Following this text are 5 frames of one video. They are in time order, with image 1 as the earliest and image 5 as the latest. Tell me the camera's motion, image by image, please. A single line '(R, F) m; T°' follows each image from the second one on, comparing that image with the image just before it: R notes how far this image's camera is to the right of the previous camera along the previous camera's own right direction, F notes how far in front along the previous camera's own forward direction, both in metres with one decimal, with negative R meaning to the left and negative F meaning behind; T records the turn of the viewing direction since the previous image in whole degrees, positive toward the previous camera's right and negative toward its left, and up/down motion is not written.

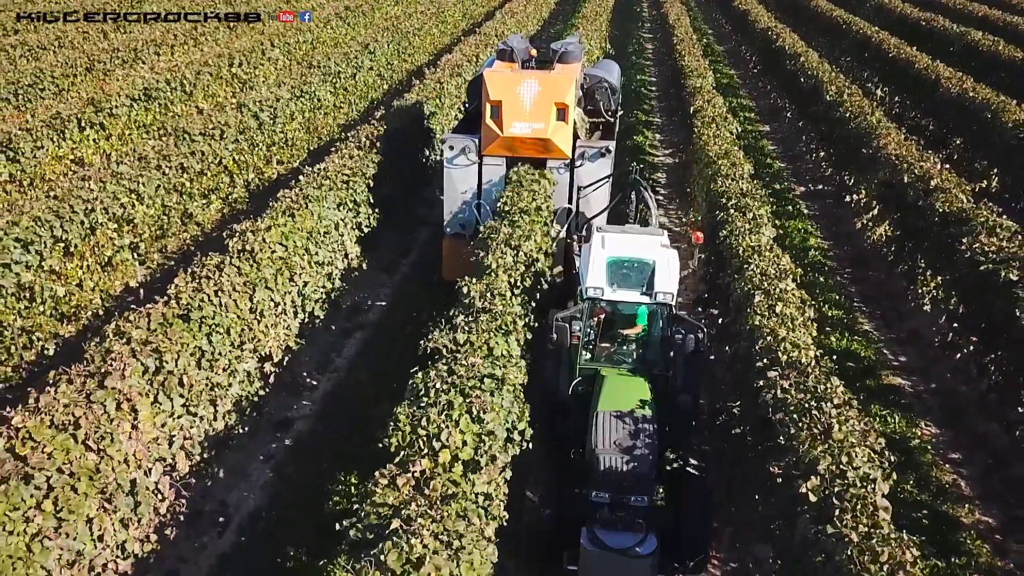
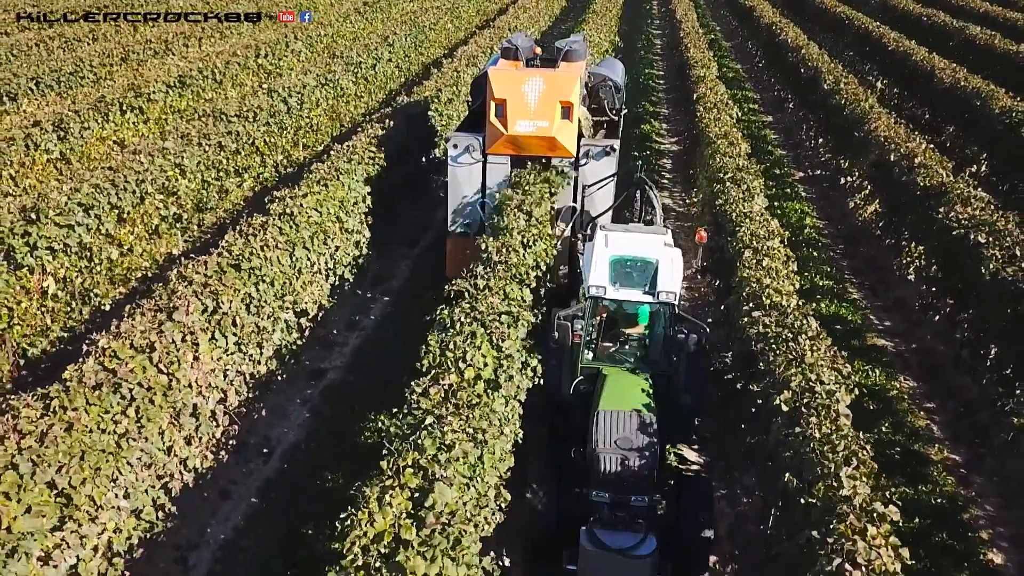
(-0.1, -1.0) m; -1°
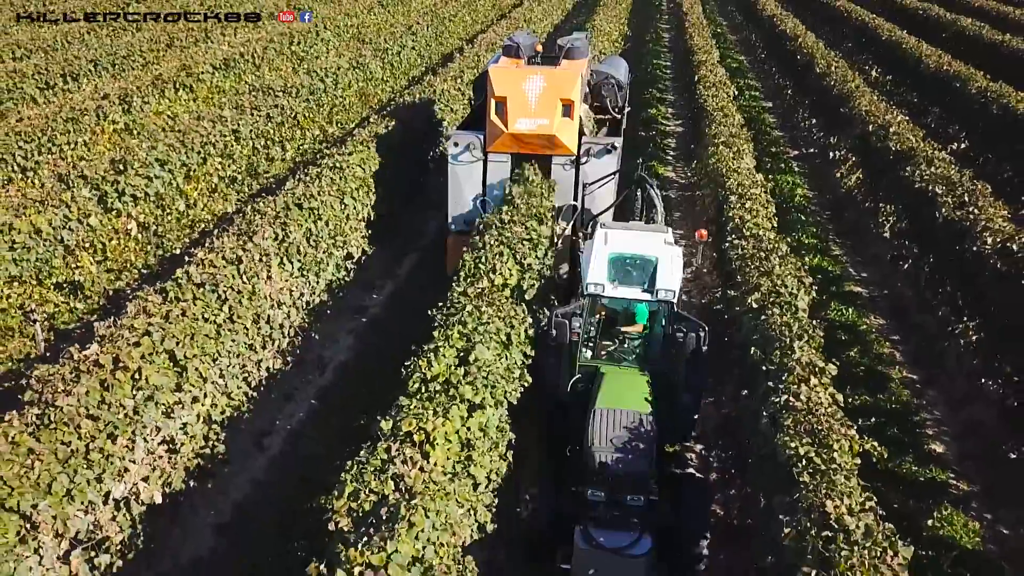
(-0.1, -1.6) m; -1°
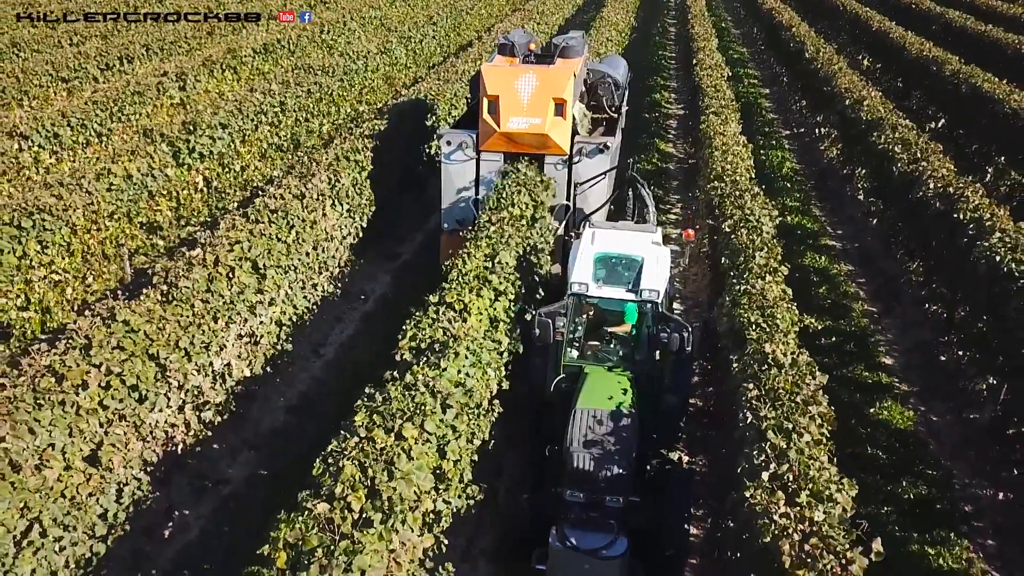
(-0.1, -1.8) m; -1°
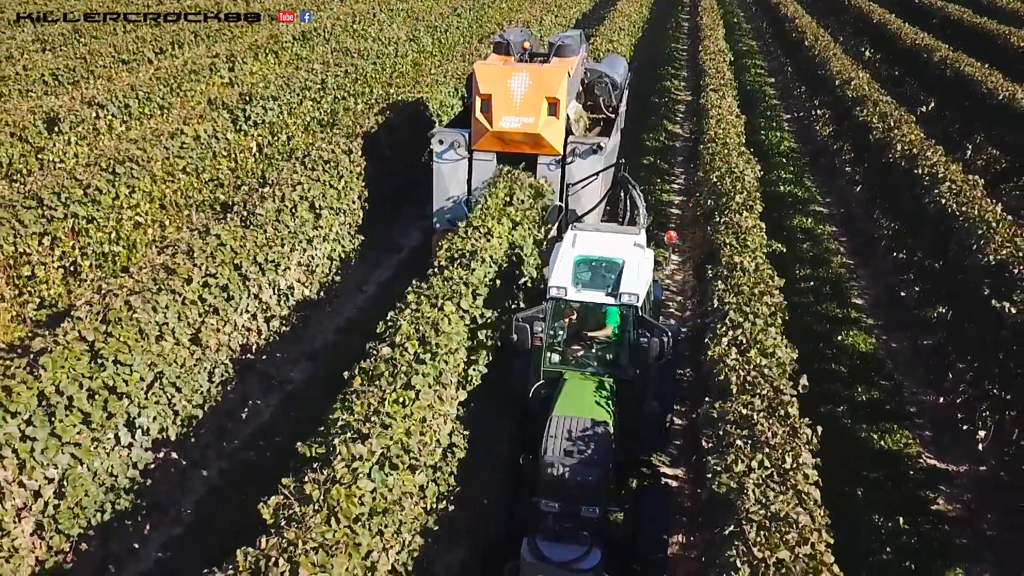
(0.0, -1.7) m; -1°
